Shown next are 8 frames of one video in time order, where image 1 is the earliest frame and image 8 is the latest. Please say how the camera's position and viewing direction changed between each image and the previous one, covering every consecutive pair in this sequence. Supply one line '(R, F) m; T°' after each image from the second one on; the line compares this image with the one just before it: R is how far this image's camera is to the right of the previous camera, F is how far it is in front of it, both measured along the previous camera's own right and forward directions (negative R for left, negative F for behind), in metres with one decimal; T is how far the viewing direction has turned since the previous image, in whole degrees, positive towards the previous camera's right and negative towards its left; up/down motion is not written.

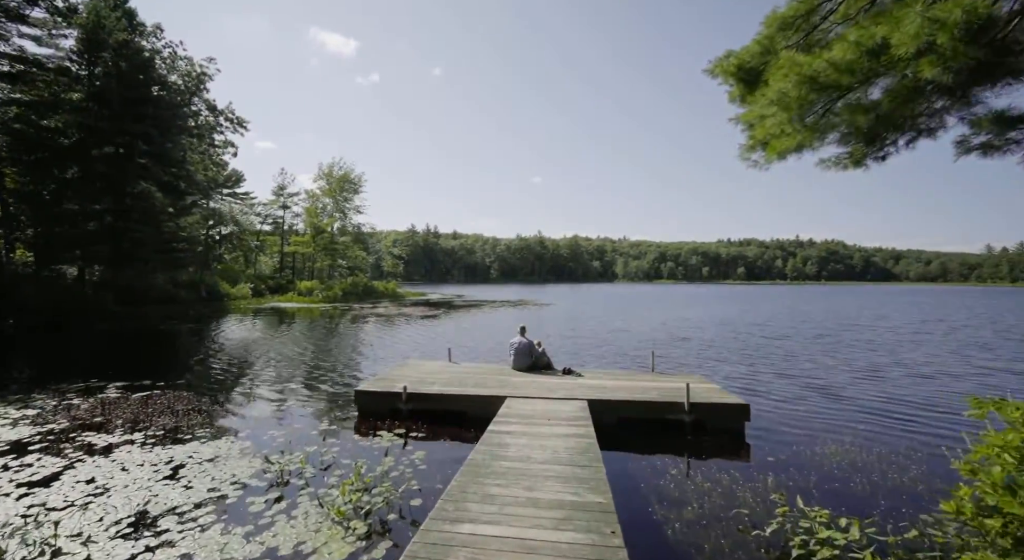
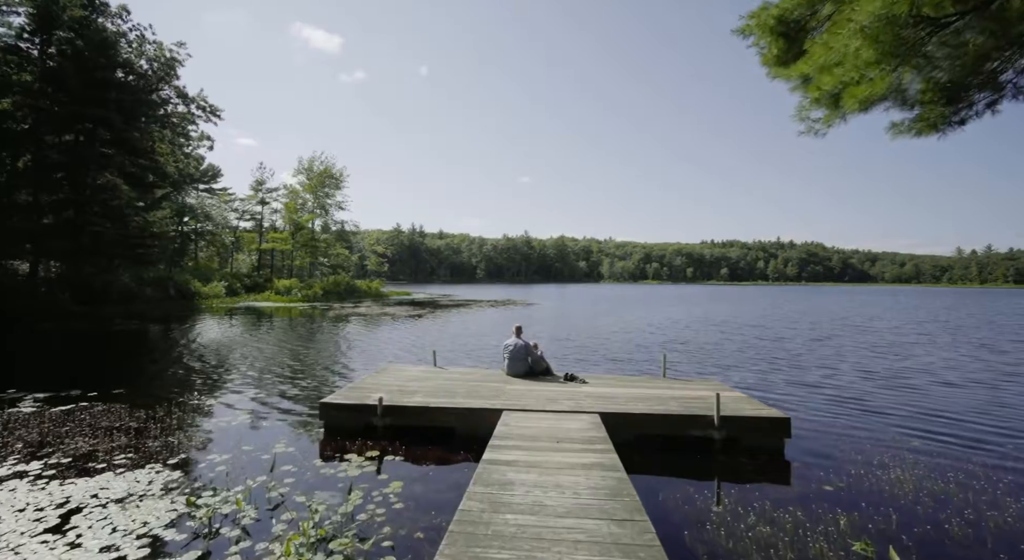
(-0.2, +1.8) m; +1°
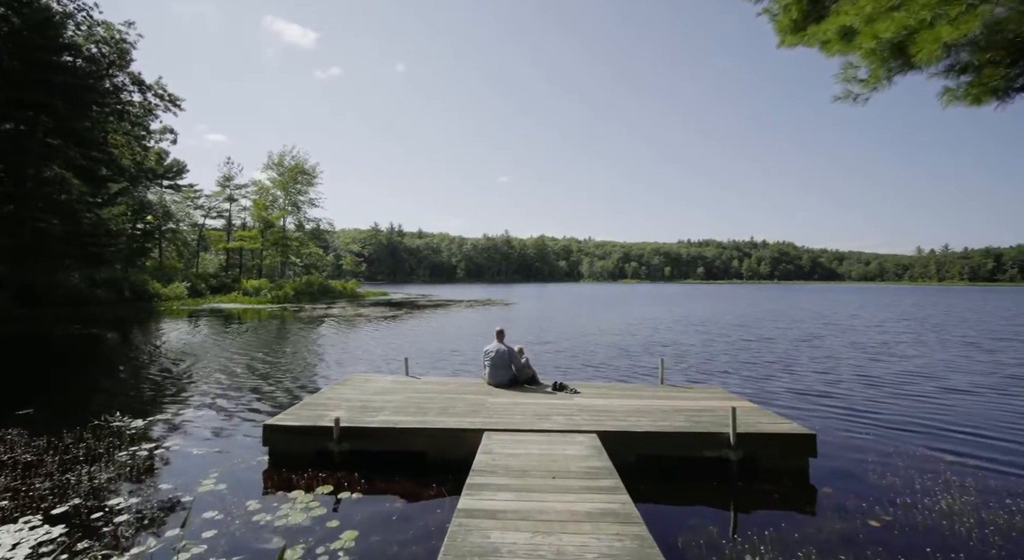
(0.0, +1.5) m; +2°
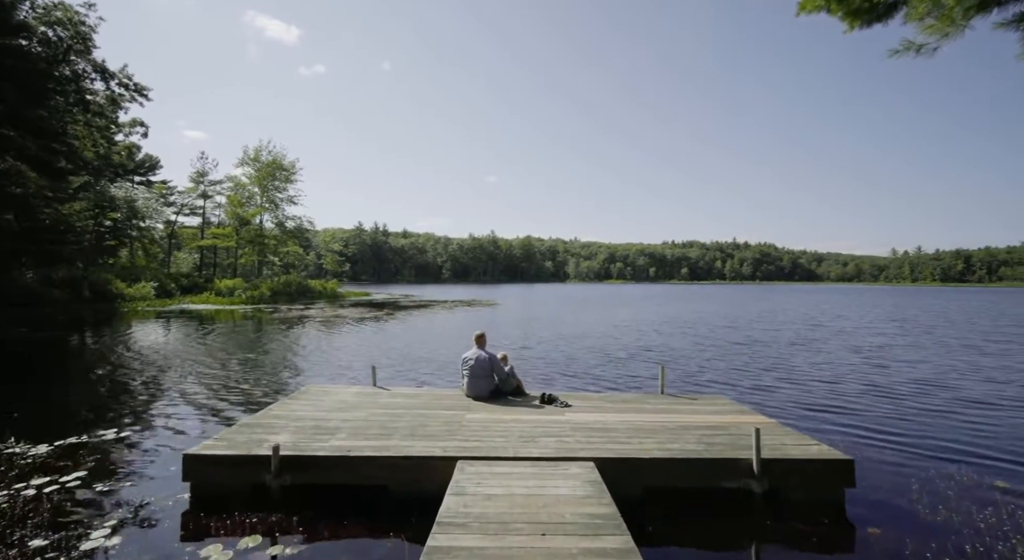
(+0.1, +1.4) m; +1°
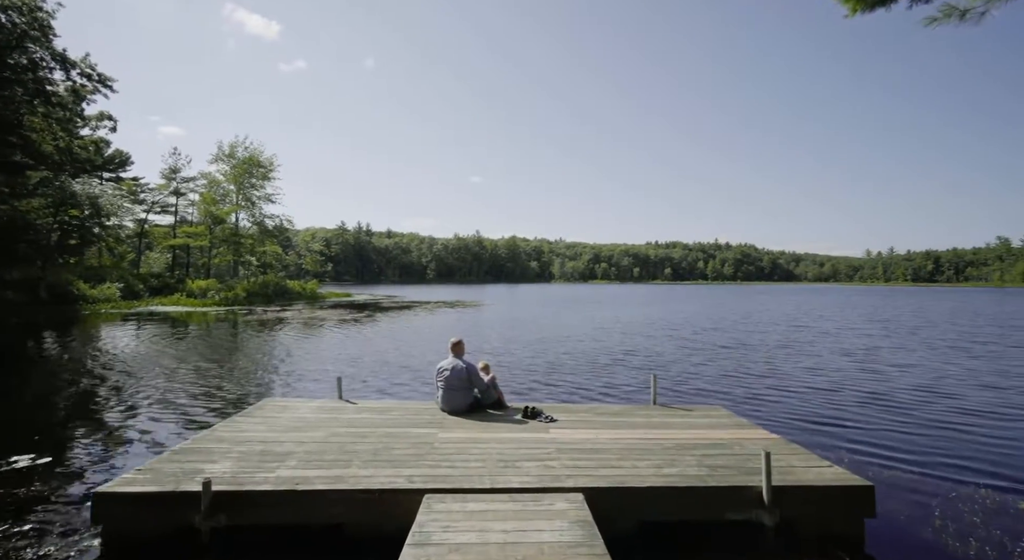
(+0.1, +0.9) m; +2°
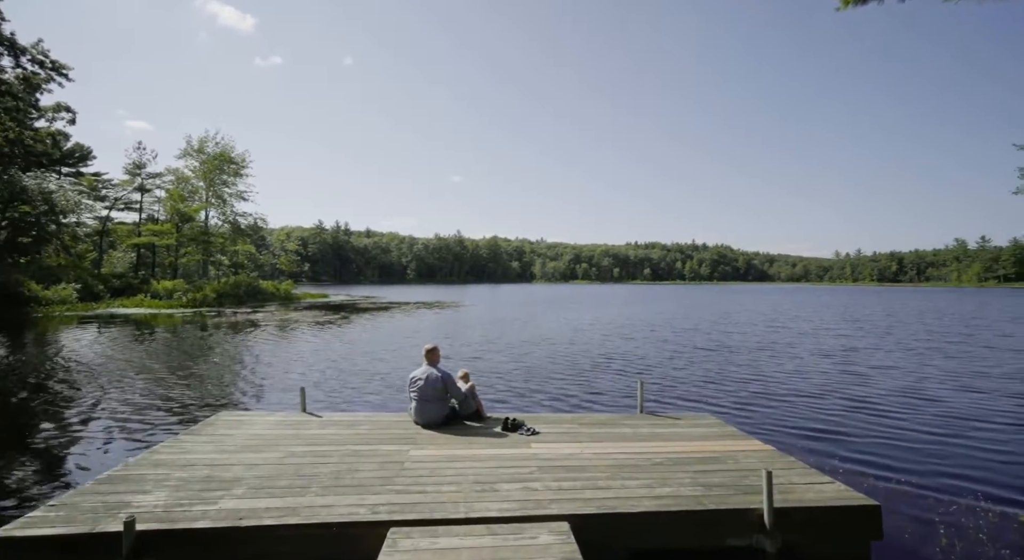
(0.0, +0.7) m; +2°
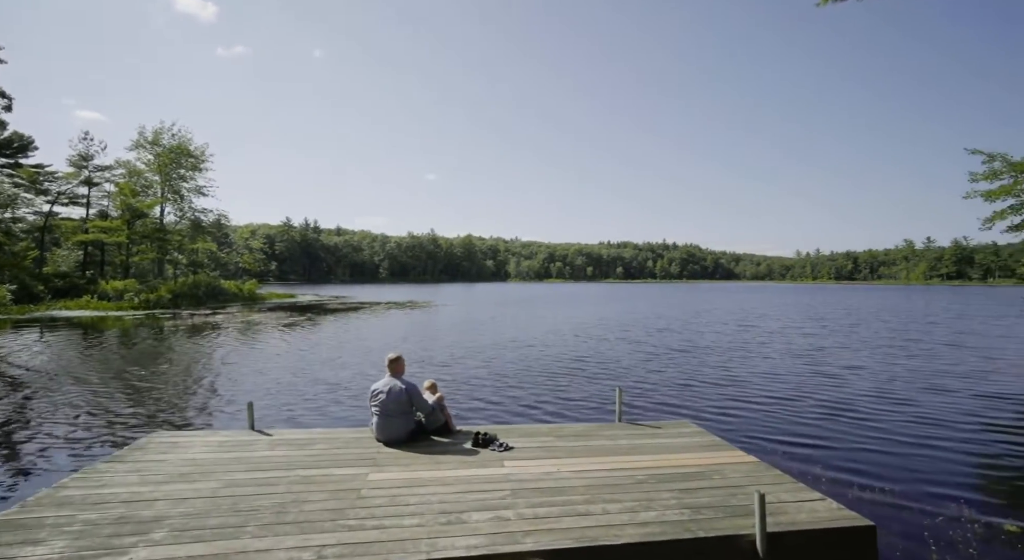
(0.0, +0.7) m; +3°
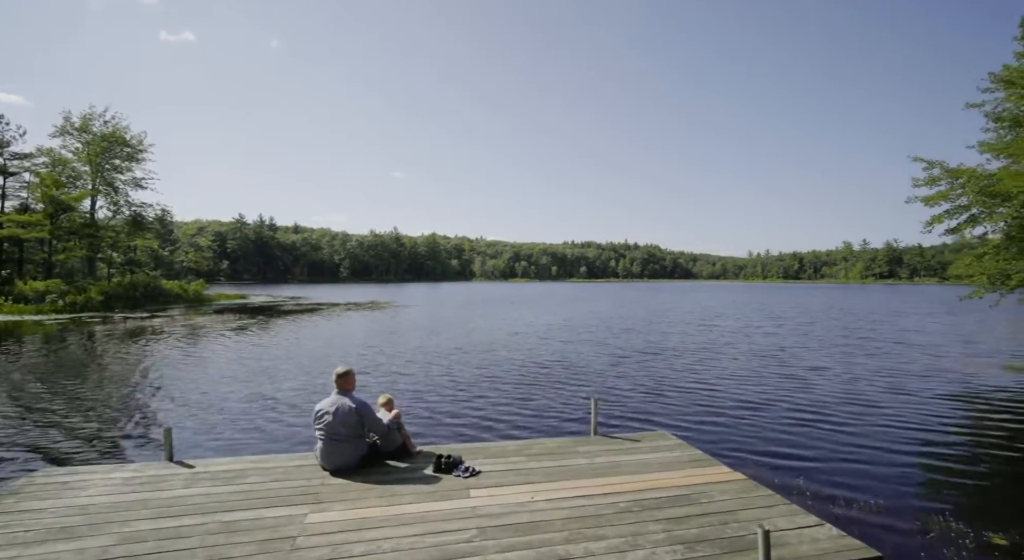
(0.0, +0.9) m; +4°
